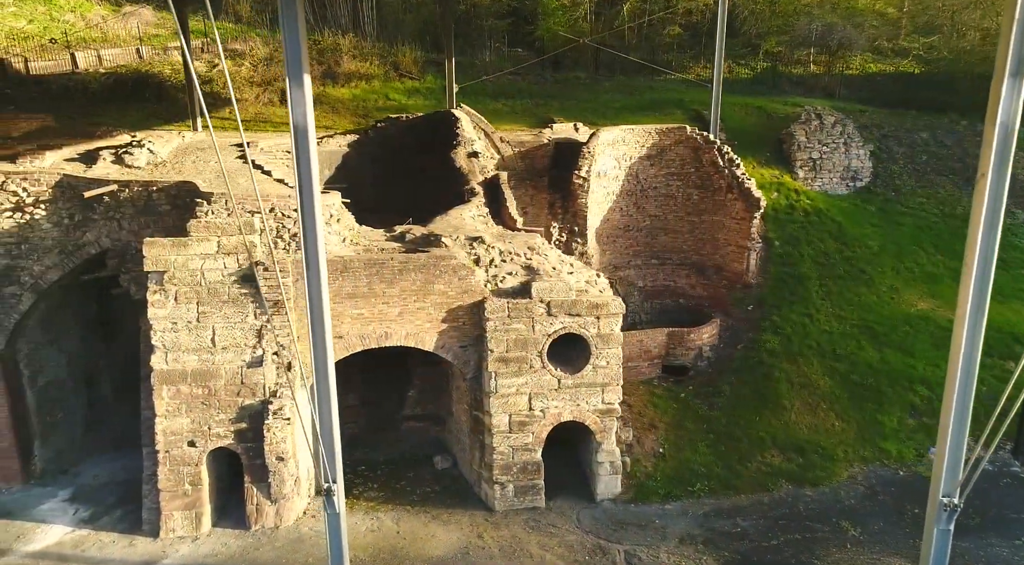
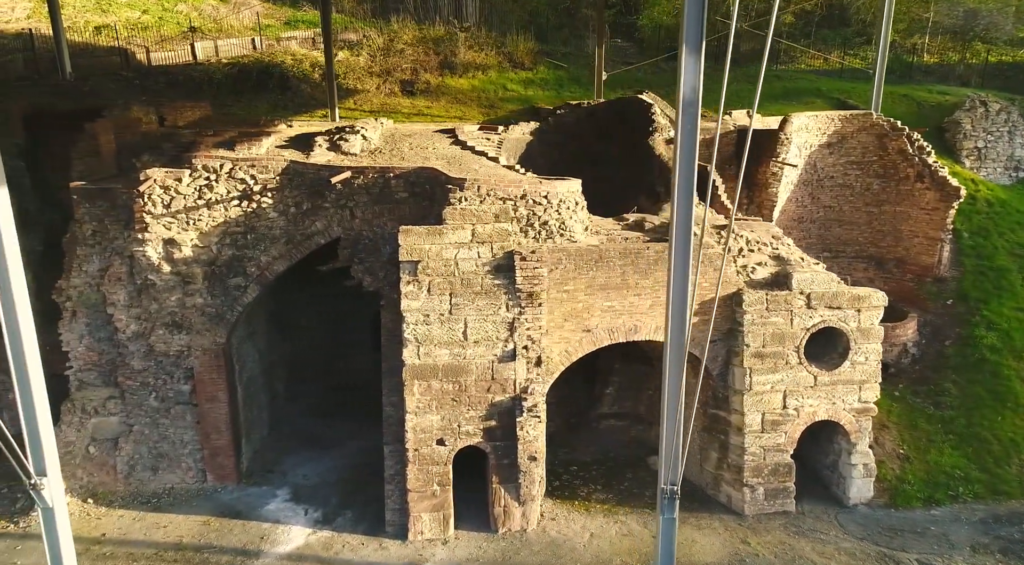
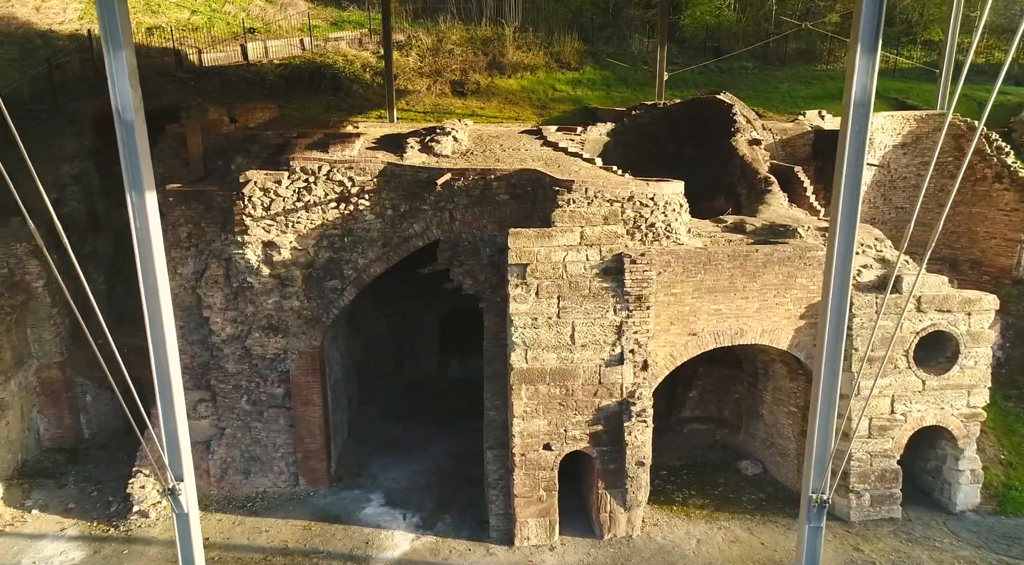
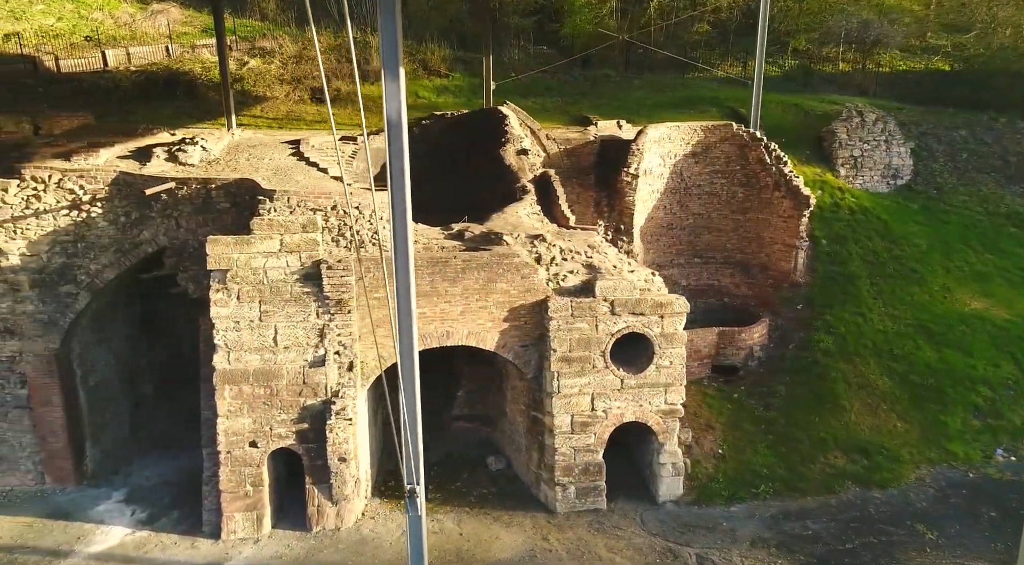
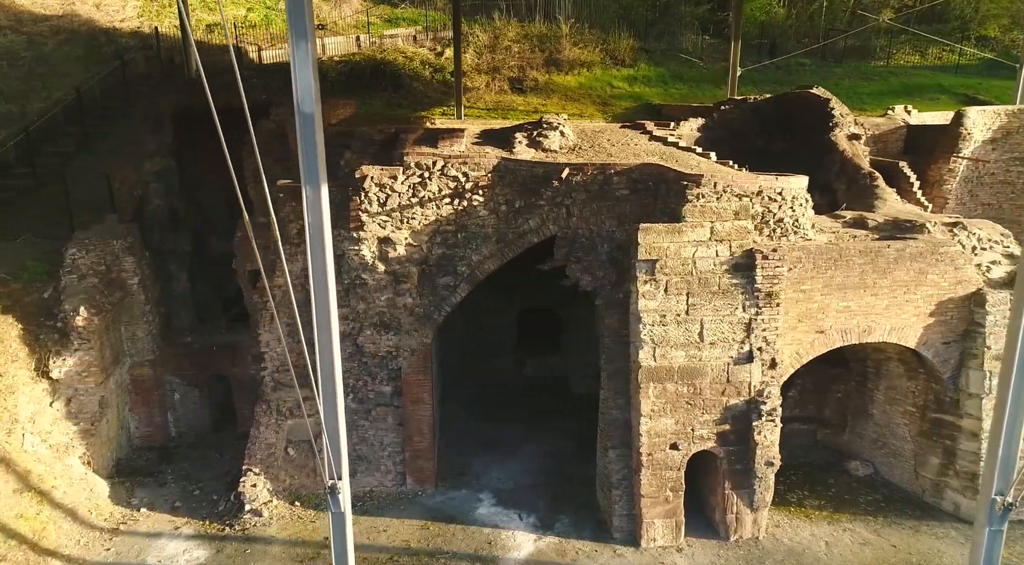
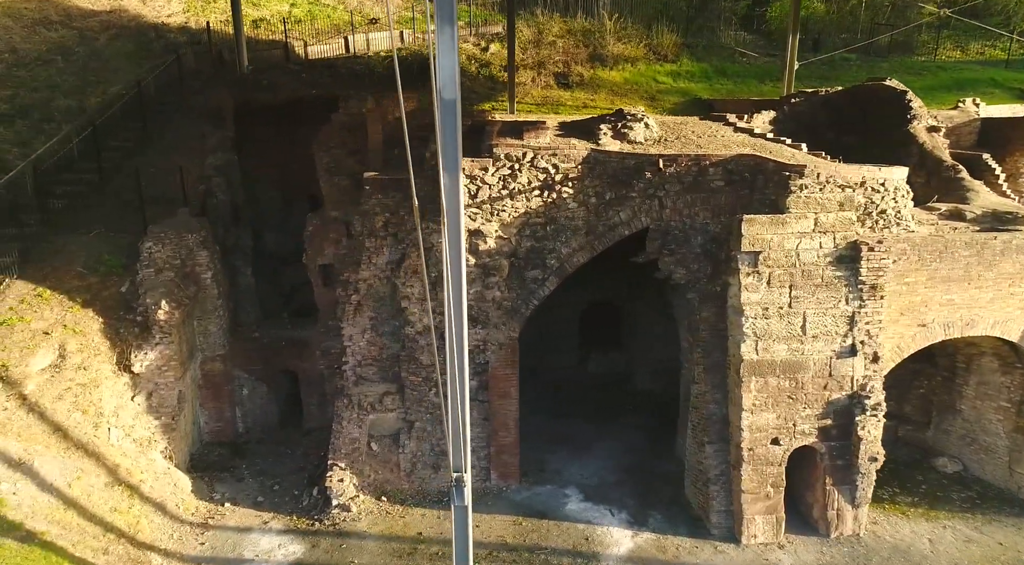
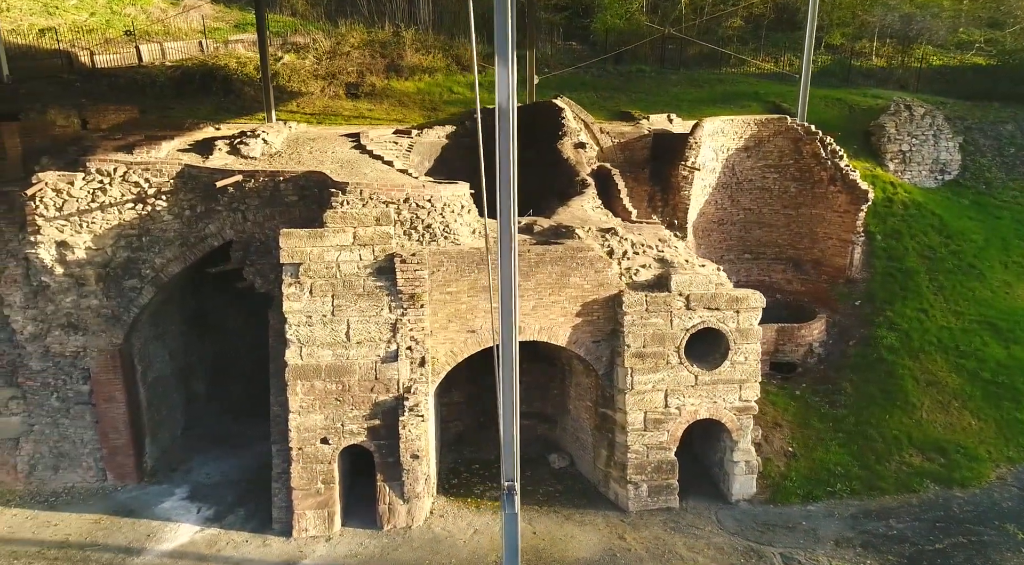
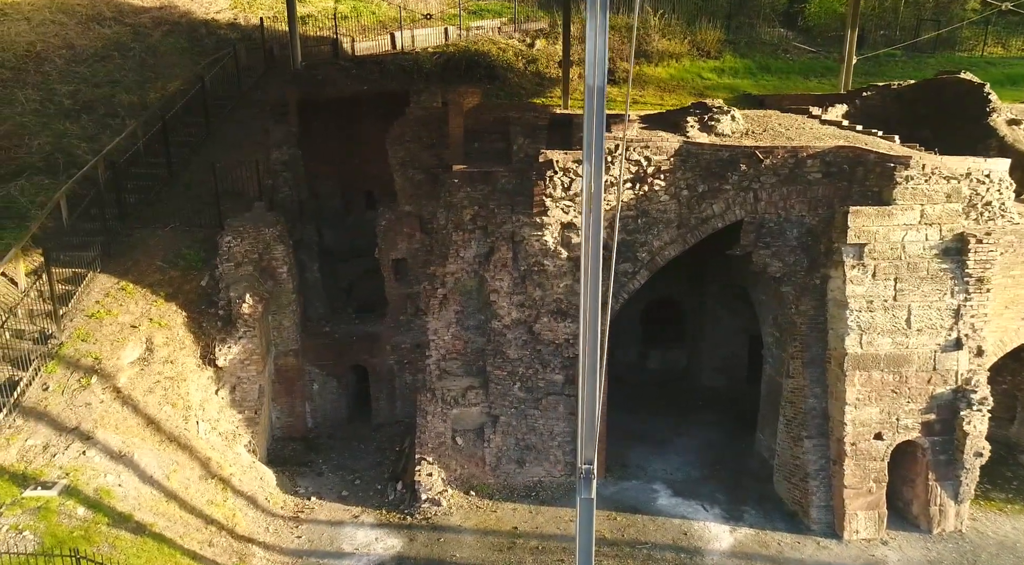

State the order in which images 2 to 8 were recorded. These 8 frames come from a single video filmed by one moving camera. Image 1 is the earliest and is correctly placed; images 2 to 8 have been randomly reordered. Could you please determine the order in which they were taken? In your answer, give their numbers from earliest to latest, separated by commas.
4, 7, 2, 3, 5, 6, 8
